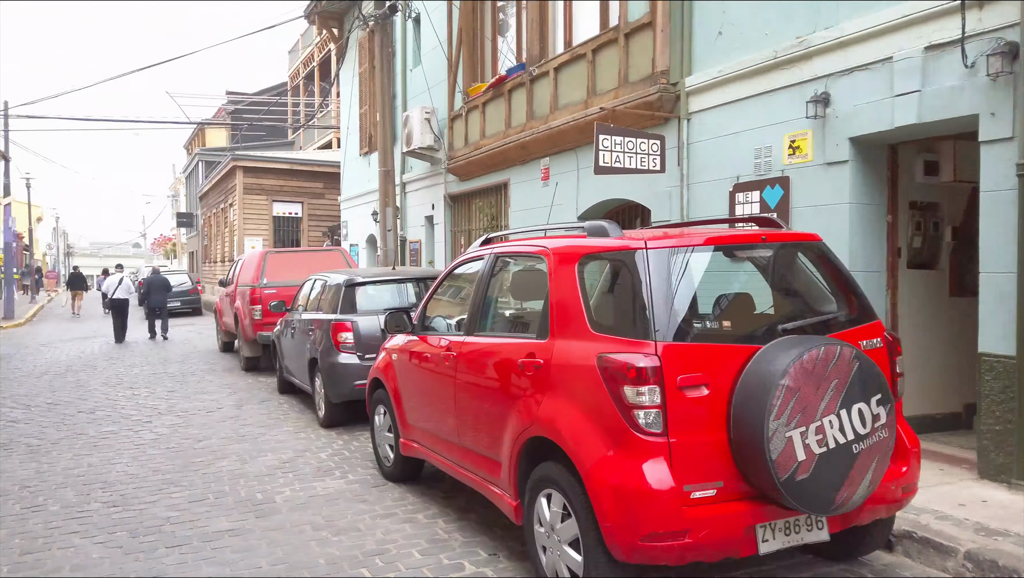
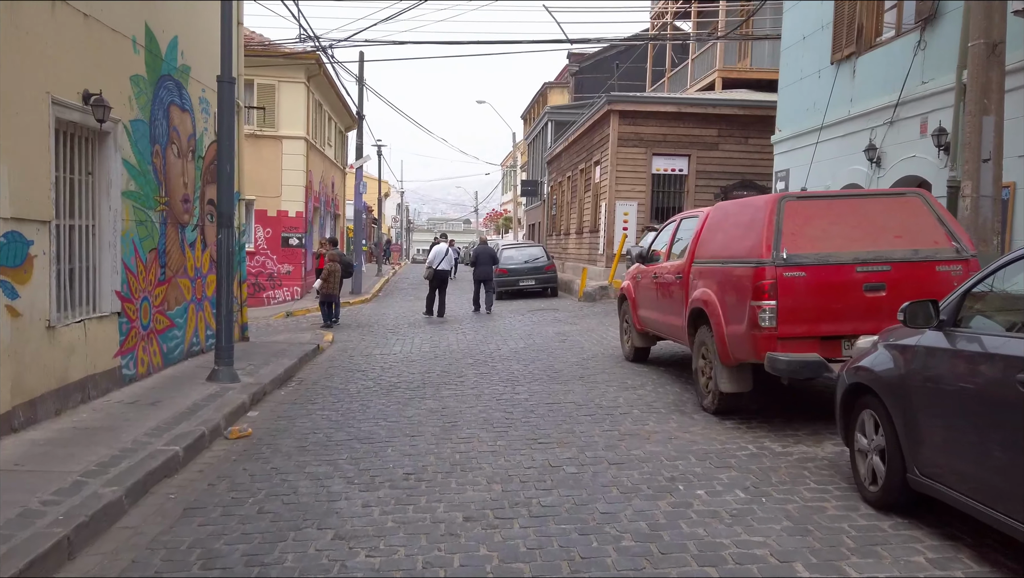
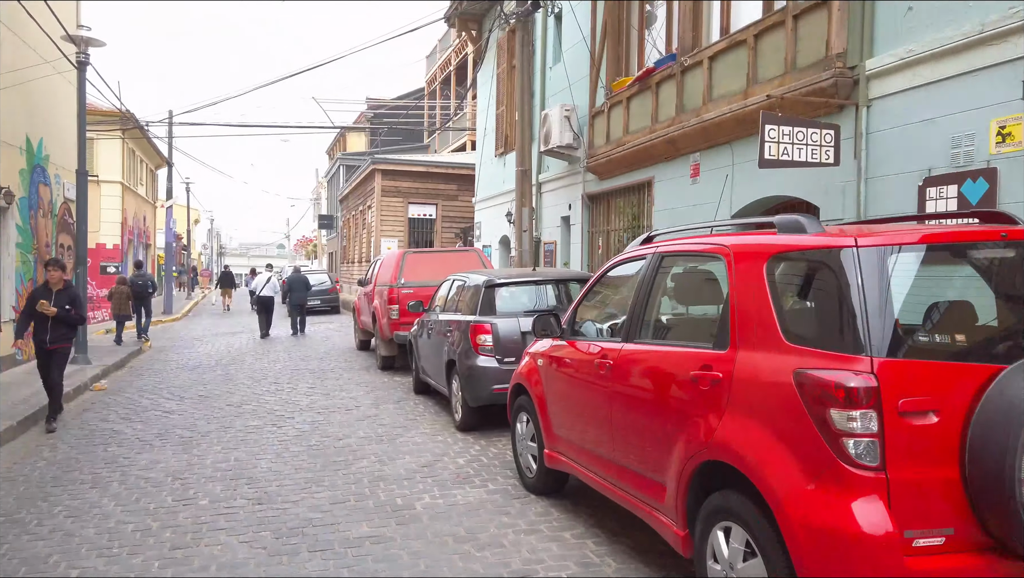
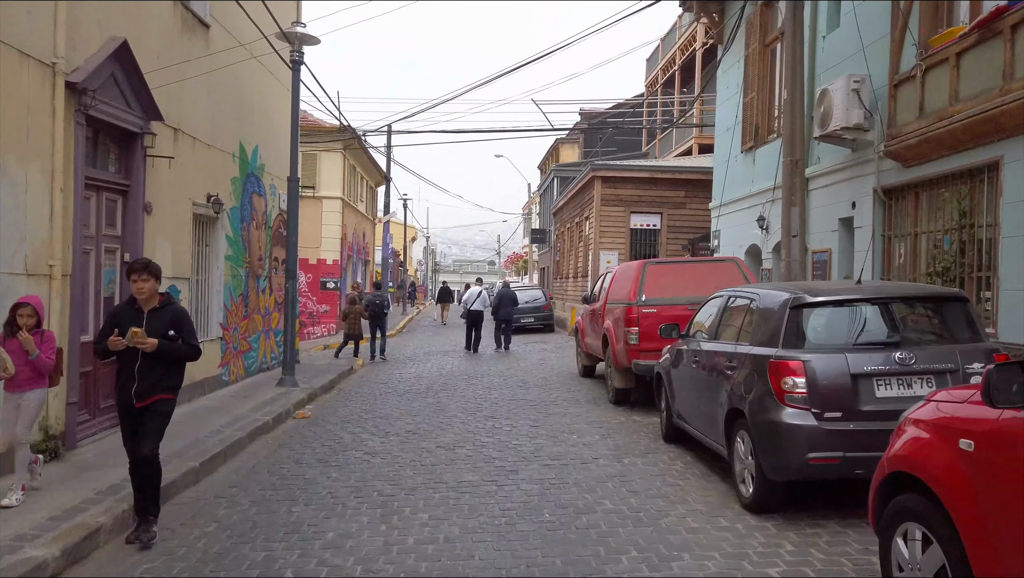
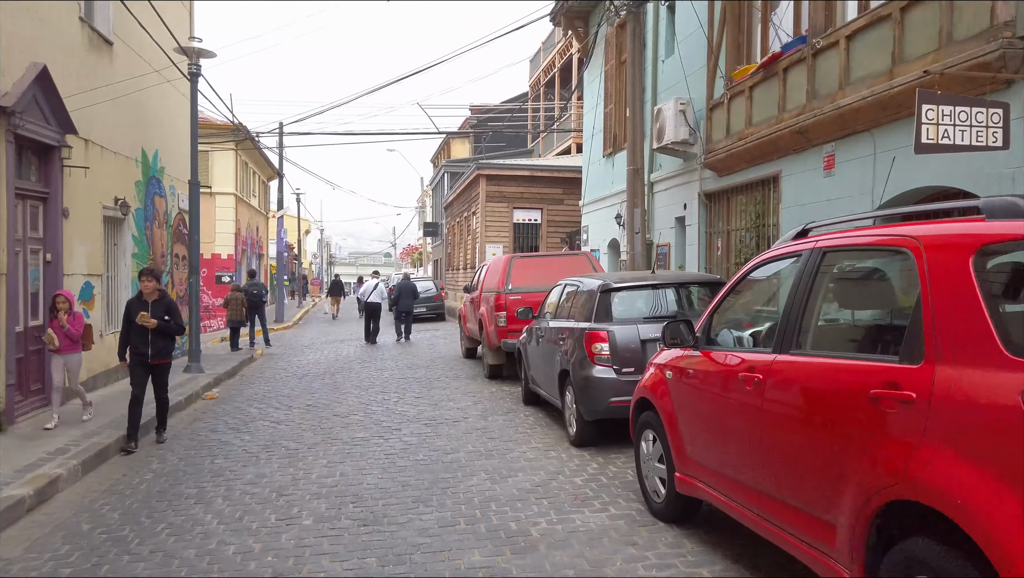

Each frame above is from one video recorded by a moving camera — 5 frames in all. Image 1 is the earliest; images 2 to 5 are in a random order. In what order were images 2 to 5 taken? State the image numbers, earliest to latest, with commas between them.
3, 5, 4, 2
